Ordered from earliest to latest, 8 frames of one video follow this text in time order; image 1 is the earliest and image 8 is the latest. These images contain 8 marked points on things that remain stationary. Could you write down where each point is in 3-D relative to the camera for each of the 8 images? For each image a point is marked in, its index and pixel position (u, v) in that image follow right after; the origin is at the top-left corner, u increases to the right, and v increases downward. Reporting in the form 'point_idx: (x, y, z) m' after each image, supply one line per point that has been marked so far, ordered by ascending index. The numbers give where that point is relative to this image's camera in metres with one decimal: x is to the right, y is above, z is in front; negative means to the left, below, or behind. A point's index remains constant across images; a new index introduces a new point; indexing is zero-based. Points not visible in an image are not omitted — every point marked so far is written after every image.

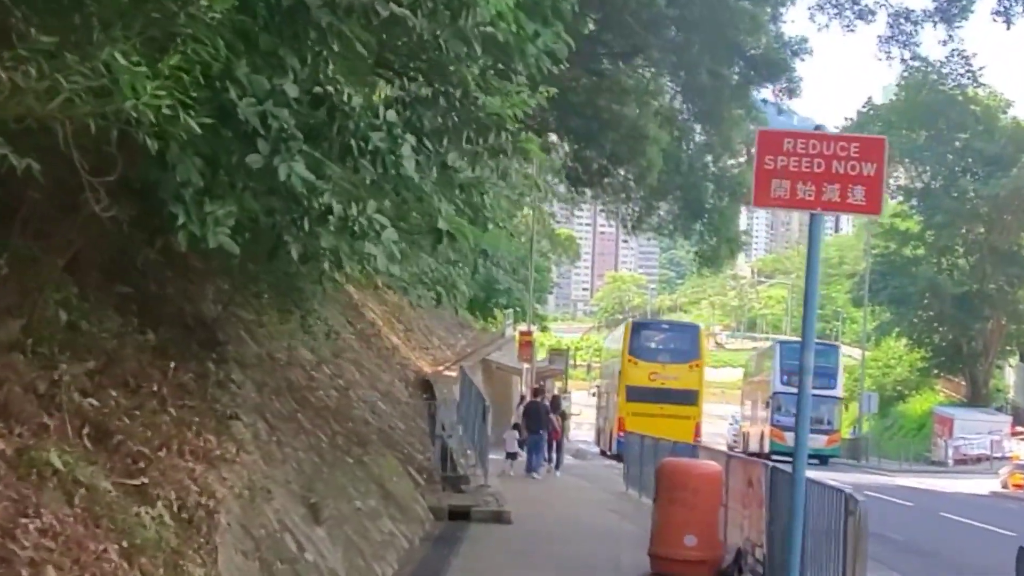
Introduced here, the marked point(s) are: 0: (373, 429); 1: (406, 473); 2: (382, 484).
0: (-1.5, -1.5, +14.8) m
1: (-1.1, -1.9, +14.2) m
2: (-1.1, -1.7, +11.8) m
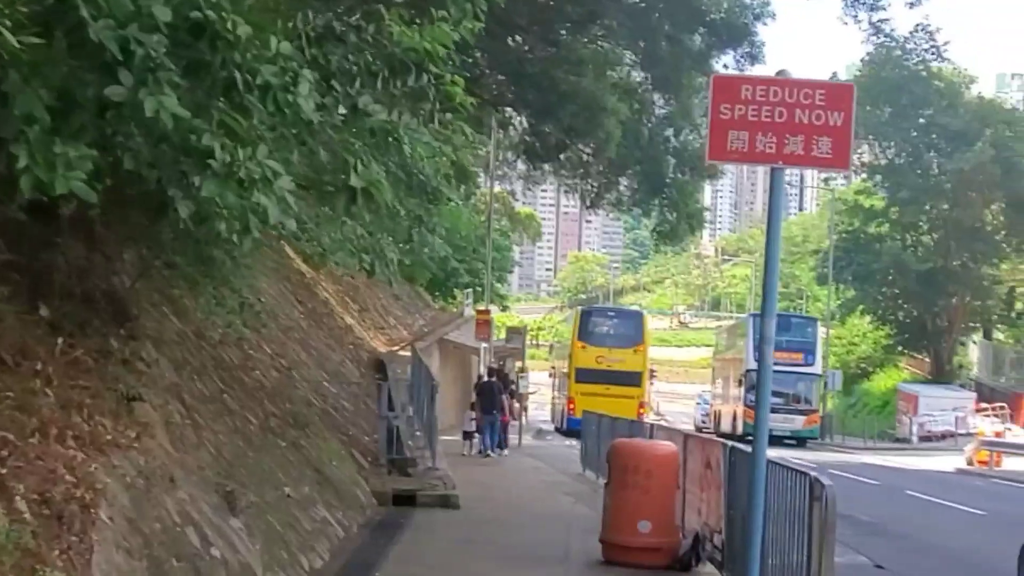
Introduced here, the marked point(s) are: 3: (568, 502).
0: (-2.1, -1.3, +14.1) m
1: (-1.6, -1.7, +13.5) m
2: (-1.6, -1.4, +11.1) m
3: (+0.6, -2.3, +14.9) m
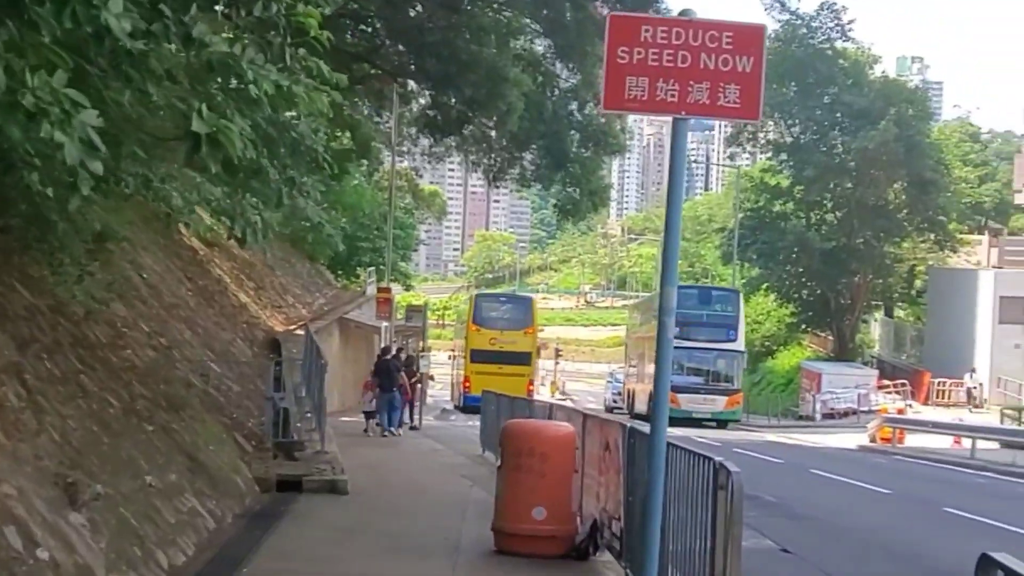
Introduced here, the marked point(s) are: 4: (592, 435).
0: (-3.1, -1.0, +13.2) m
1: (-2.6, -1.4, +12.7) m
2: (-2.4, -1.2, +10.3) m
3: (-0.5, -2.1, +14.2) m
4: (+0.6, -1.1, +9.6) m
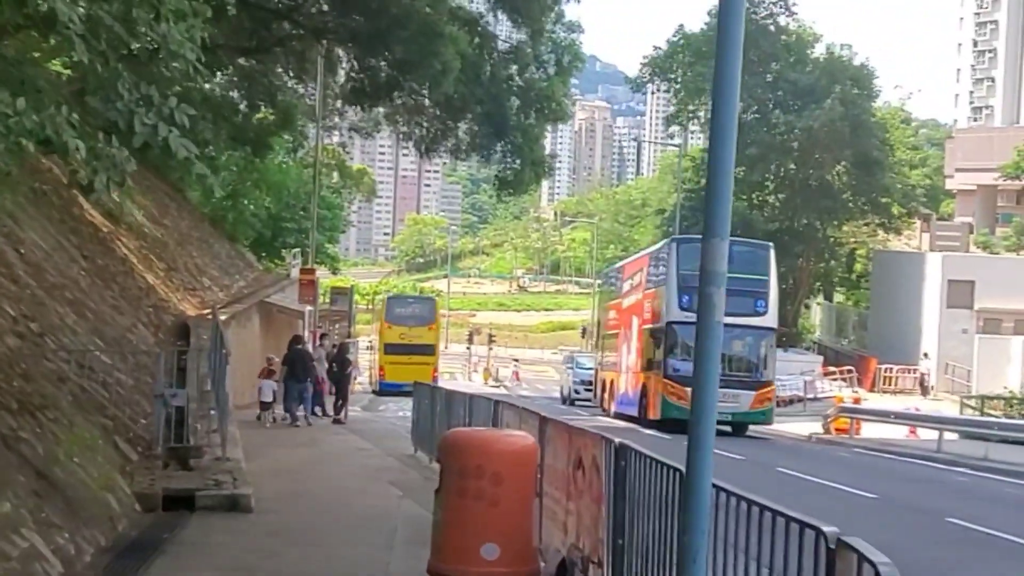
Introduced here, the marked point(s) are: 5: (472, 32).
0: (-3.6, -0.8, +10.9) m
1: (-3.1, -1.2, +10.4) m
2: (-2.8, -1.1, +8.0) m
3: (-1.0, -1.9, +12.1) m
4: (+0.2, -0.9, +7.5) m
5: (-0.5, +3.3, +17.6) m
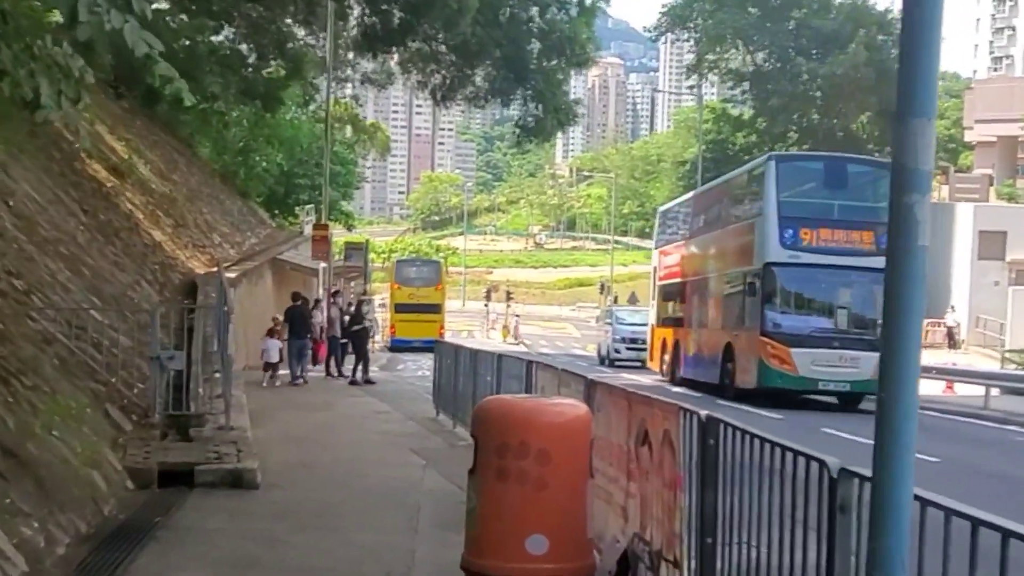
0: (-3.3, -0.5, +9.8) m
1: (-2.8, -0.9, +9.3) m
2: (-2.5, -0.8, +6.9) m
3: (-0.8, -1.4, +10.9) m
4: (+0.5, -0.6, +6.3) m
5: (-0.2, +3.9, +16.4) m
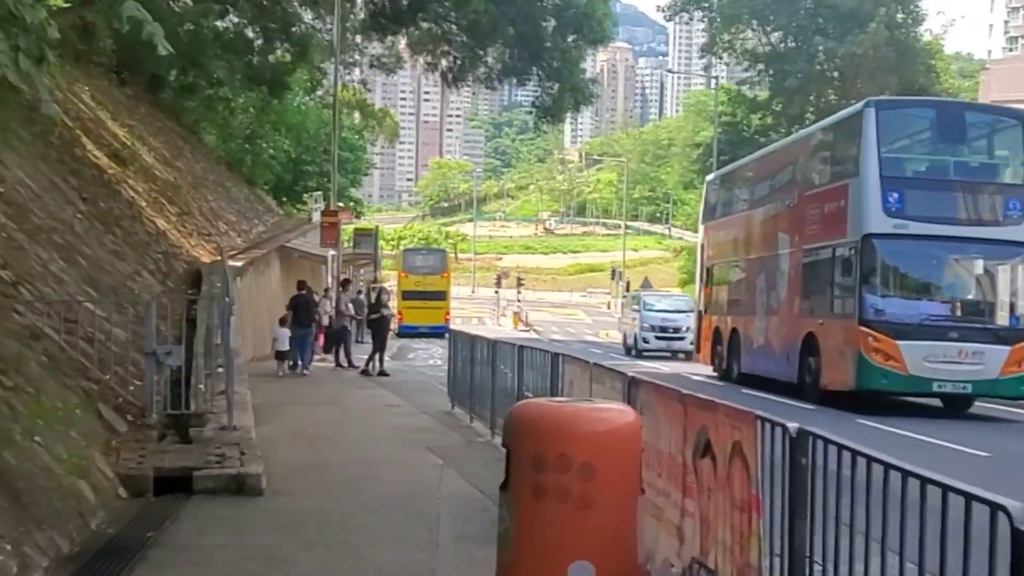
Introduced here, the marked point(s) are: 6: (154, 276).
0: (-3.2, -0.4, +9.1) m
1: (-2.7, -0.8, +8.6) m
2: (-2.4, -0.8, +6.2) m
3: (-0.6, -1.4, +10.2) m
4: (+0.6, -0.6, +5.5) m
5: (0.0, +4.1, +15.5) m
6: (-4.9, +0.2, +18.9) m
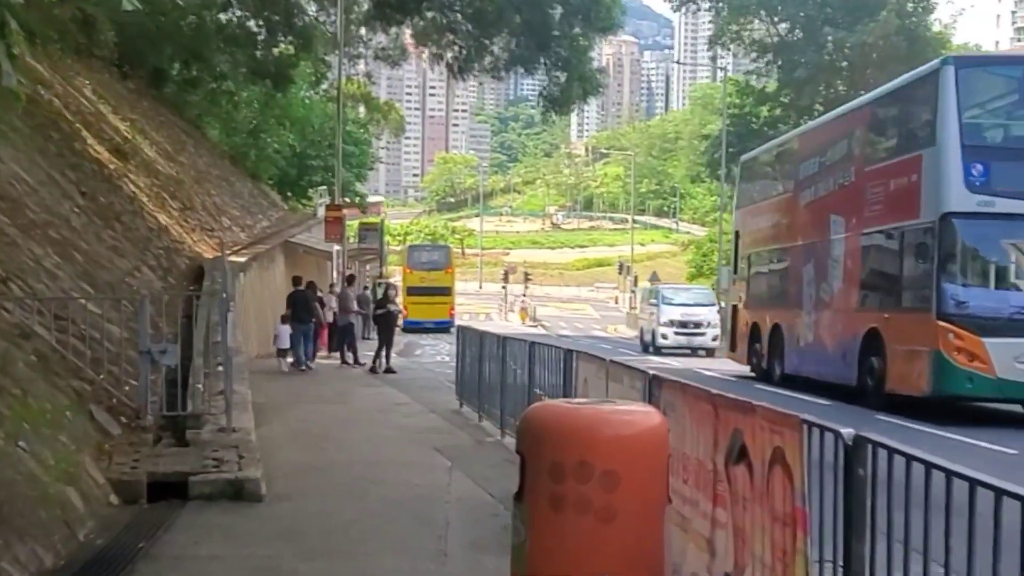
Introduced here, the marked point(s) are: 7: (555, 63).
0: (-3.1, -0.4, +8.6) m
1: (-2.6, -0.8, +8.1) m
2: (-2.3, -0.7, +5.7) m
3: (-0.5, -1.3, +9.8) m
4: (+0.7, -0.5, +5.1) m
5: (0.0, +4.1, +15.1) m
6: (-4.8, +0.2, +18.5) m
7: (+0.6, +2.9, +16.9) m
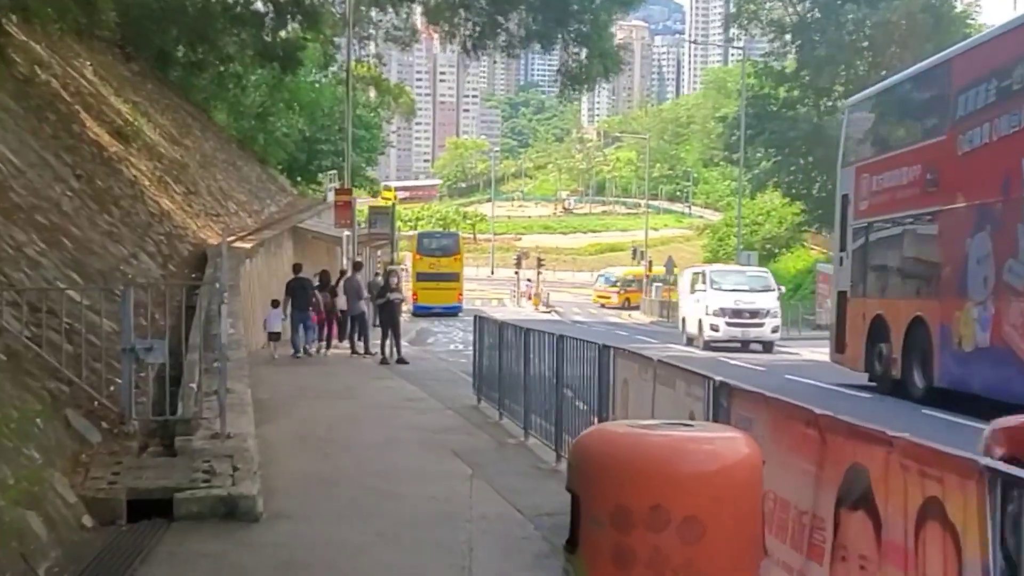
0: (-2.9, -0.3, +7.6) m
1: (-2.5, -0.8, +7.1) m
2: (-2.2, -0.7, +4.7) m
3: (-0.3, -1.2, +8.7) m
4: (+0.8, -0.5, +4.1) m
5: (+0.2, +4.3, +14.0) m
6: (-4.5, +0.4, +17.5) m
7: (+0.8, +3.1, +15.8) m
